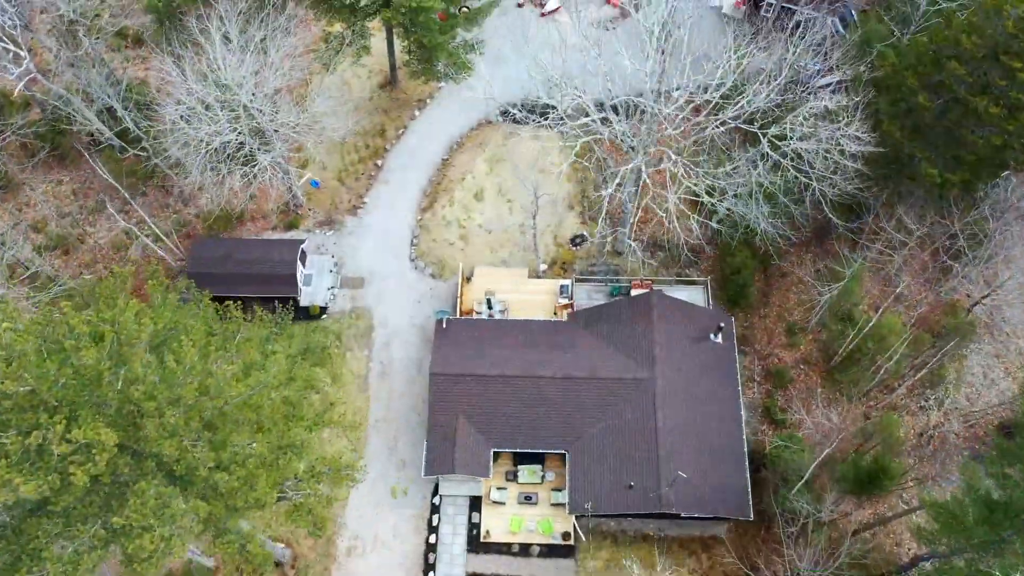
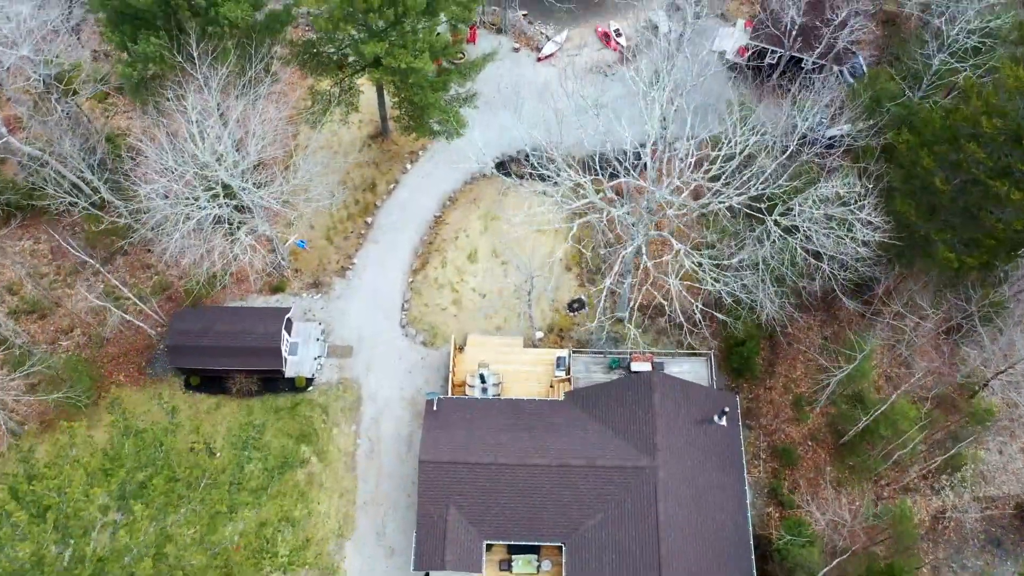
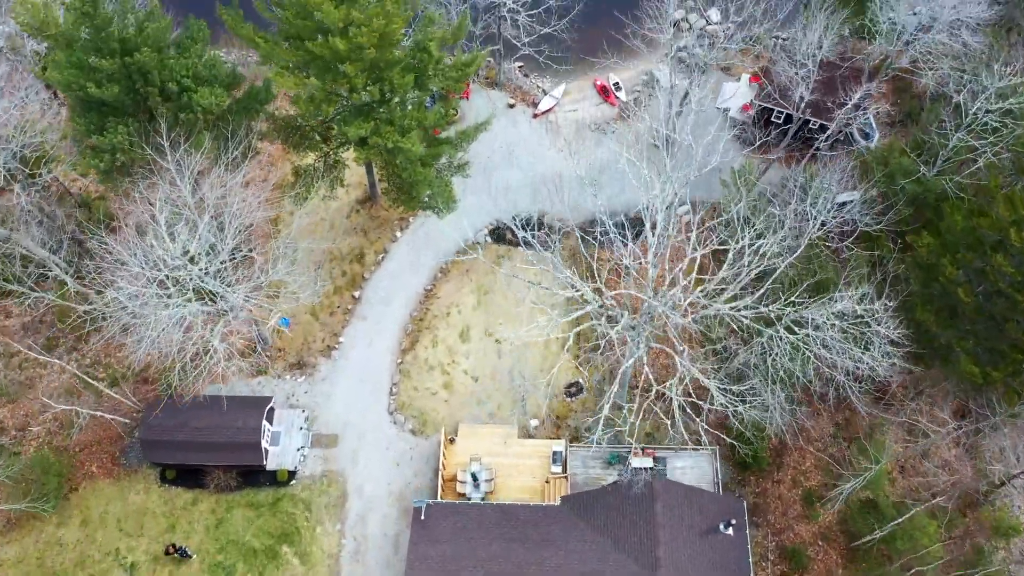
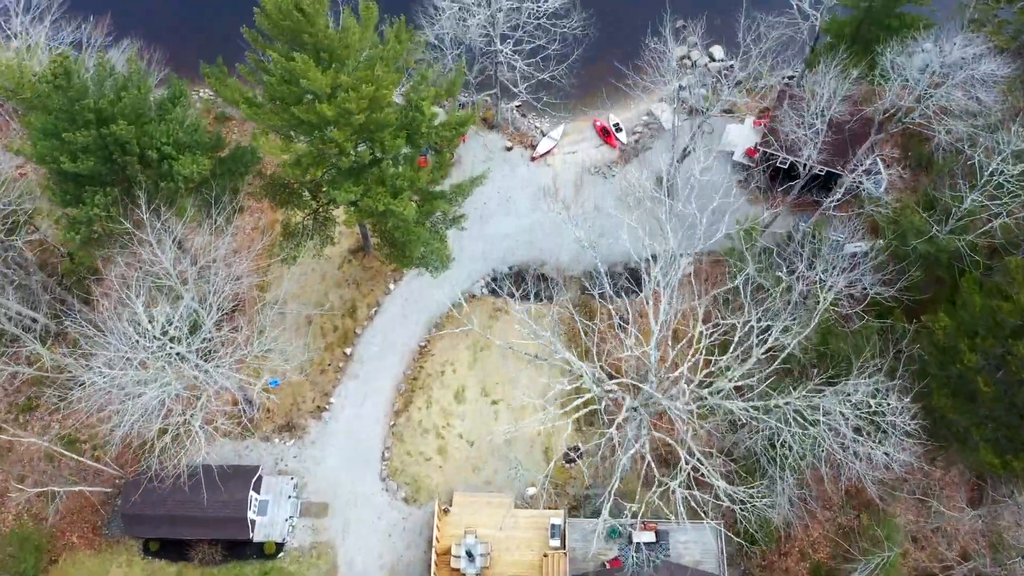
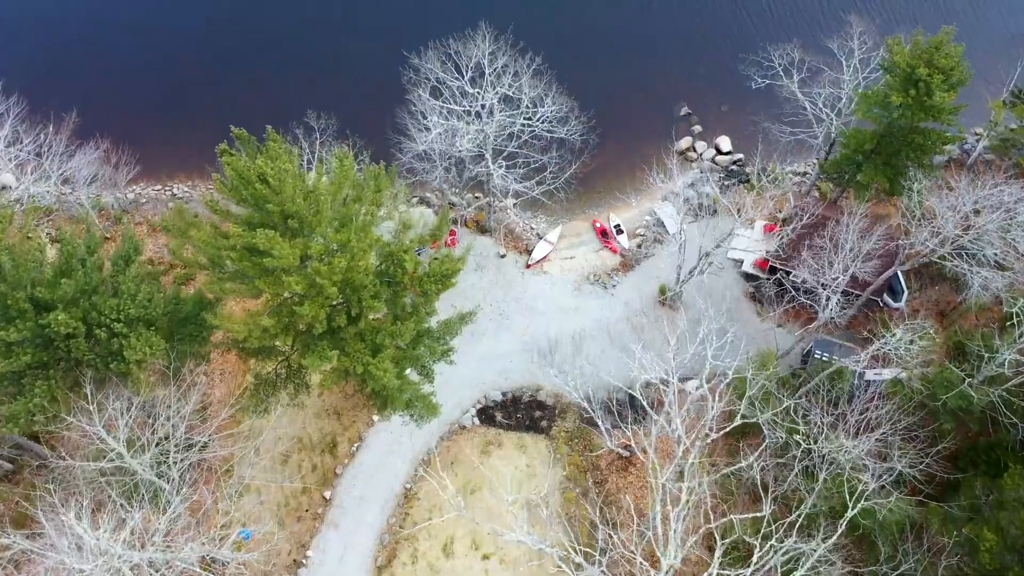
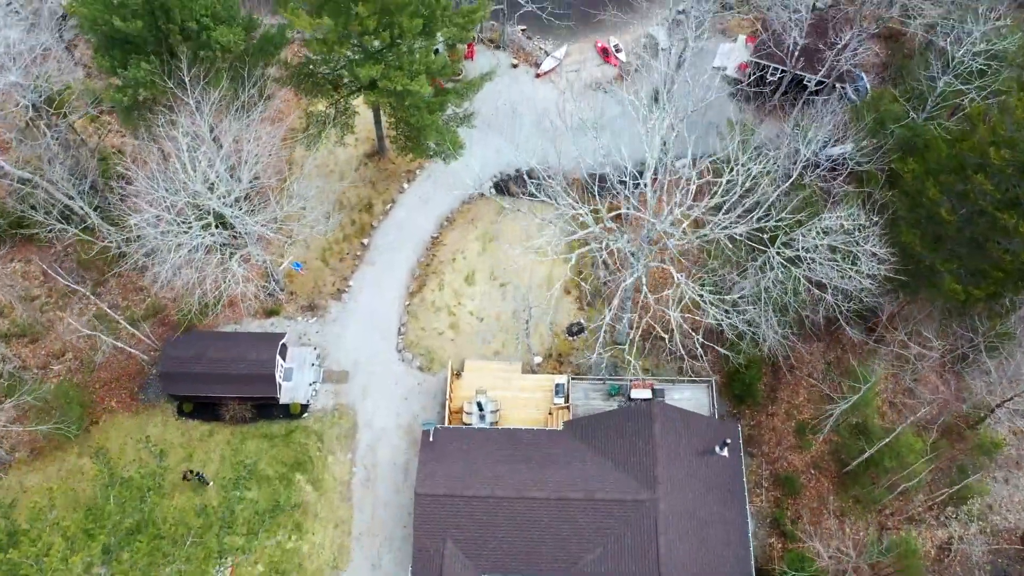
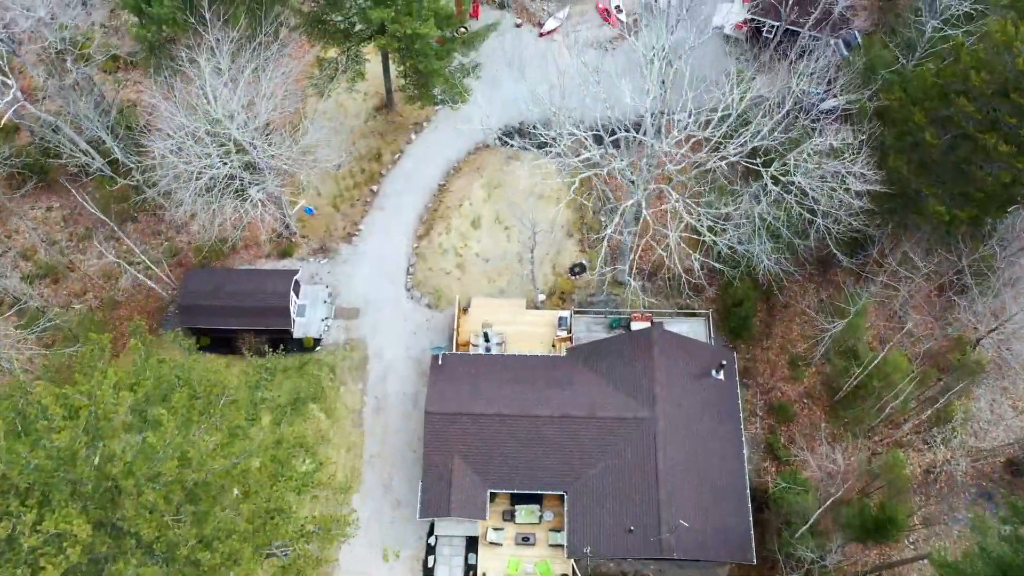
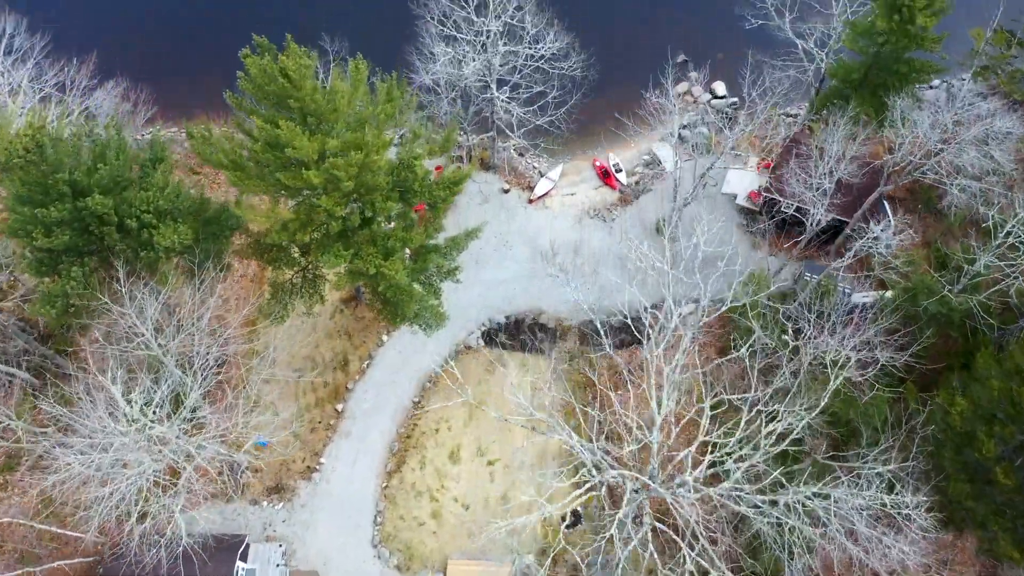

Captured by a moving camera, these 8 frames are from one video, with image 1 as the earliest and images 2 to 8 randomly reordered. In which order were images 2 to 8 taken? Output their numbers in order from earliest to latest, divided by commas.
7, 2, 6, 3, 4, 8, 5
